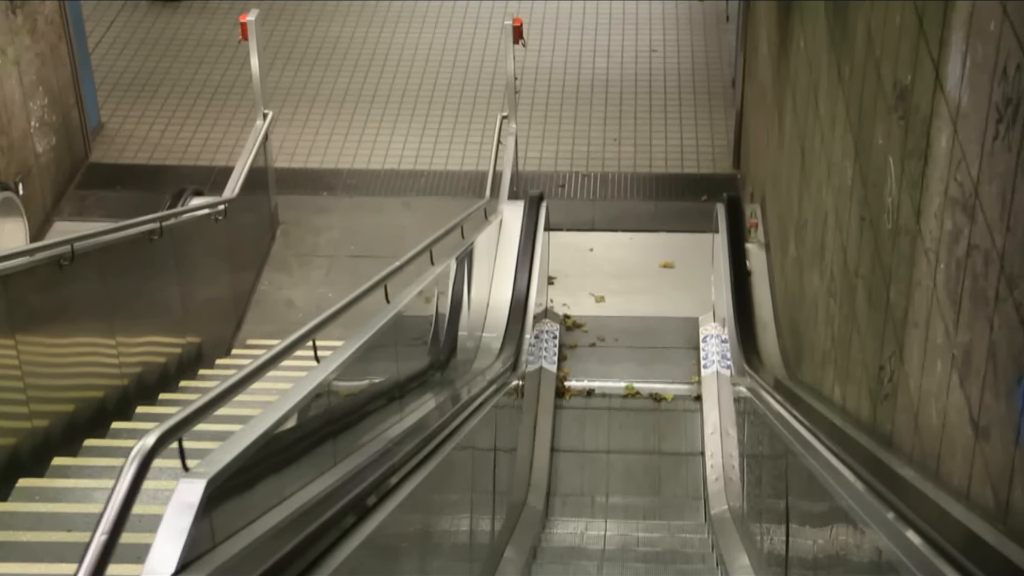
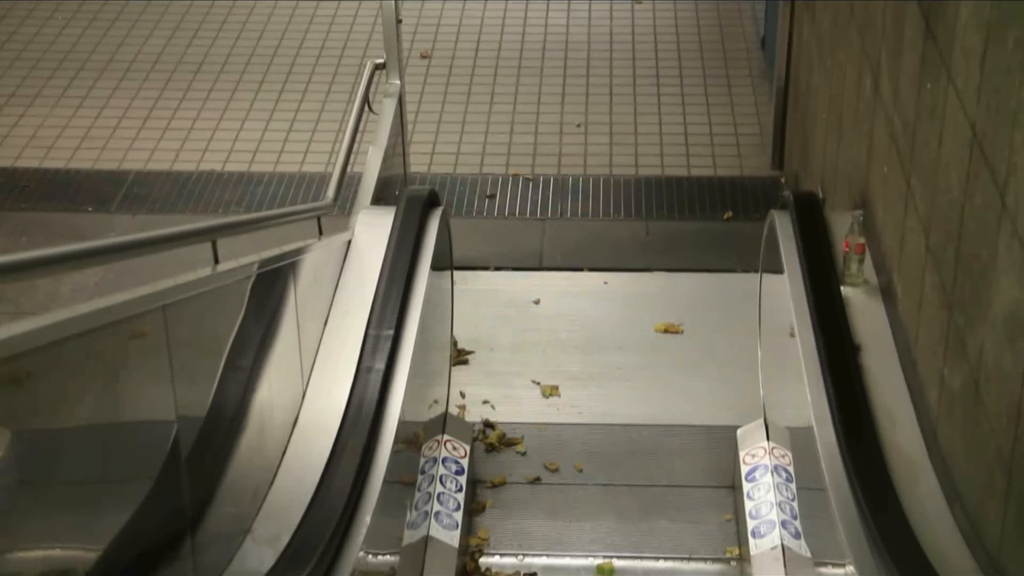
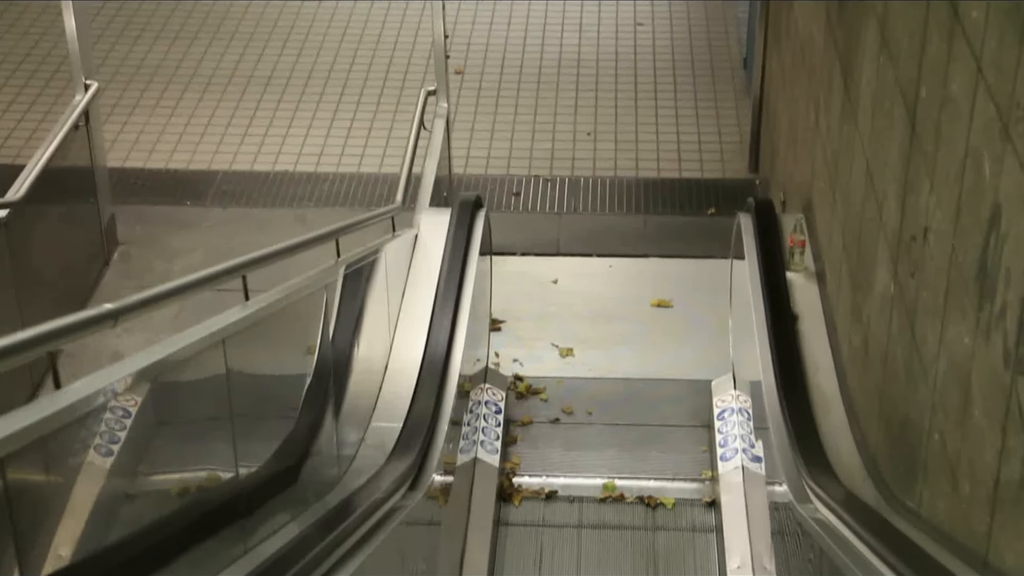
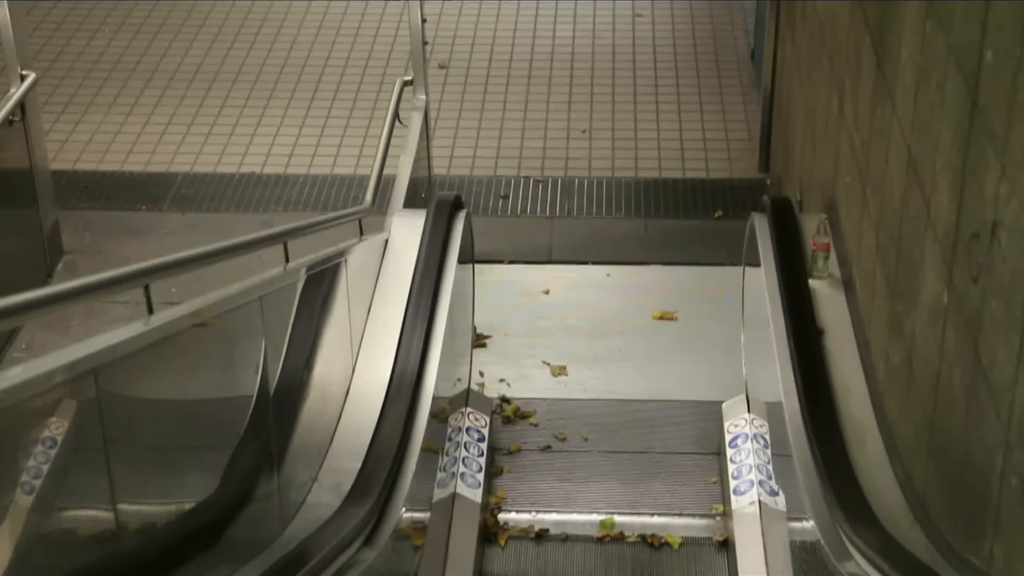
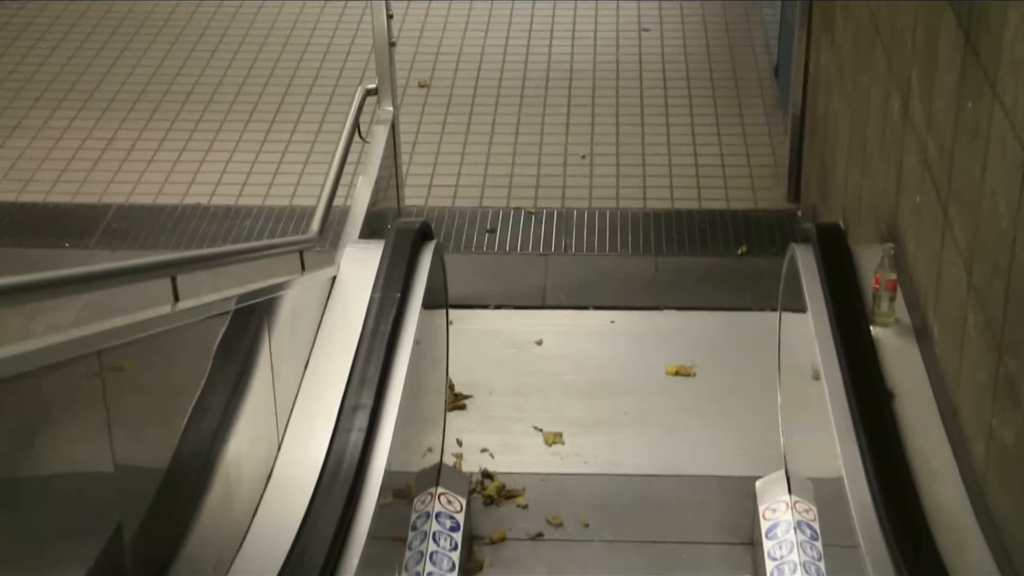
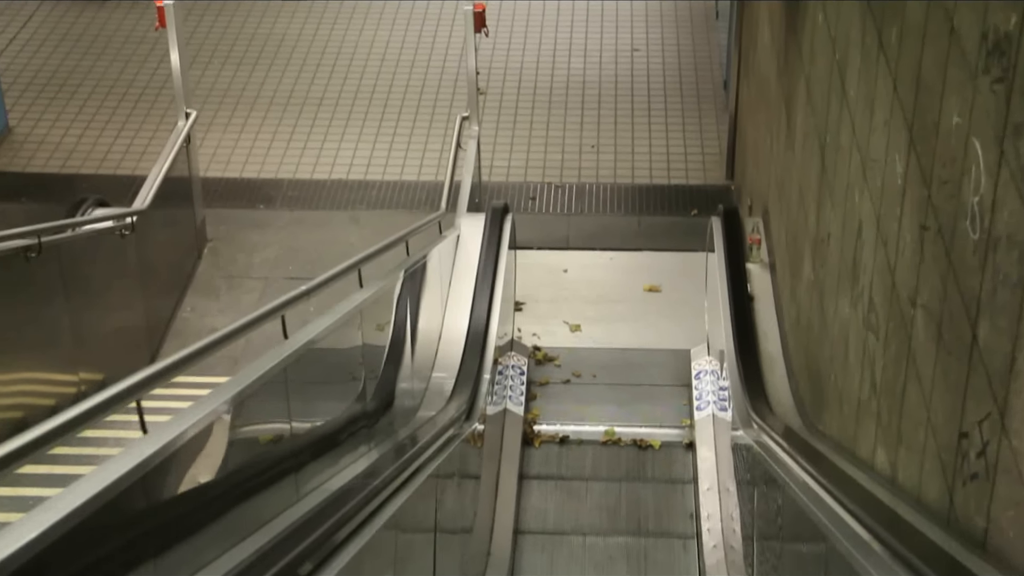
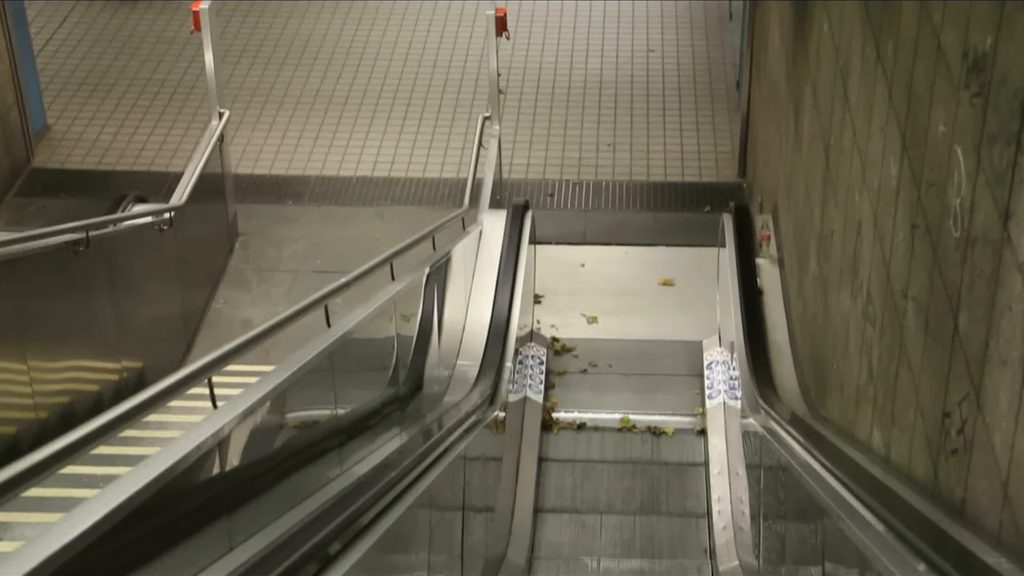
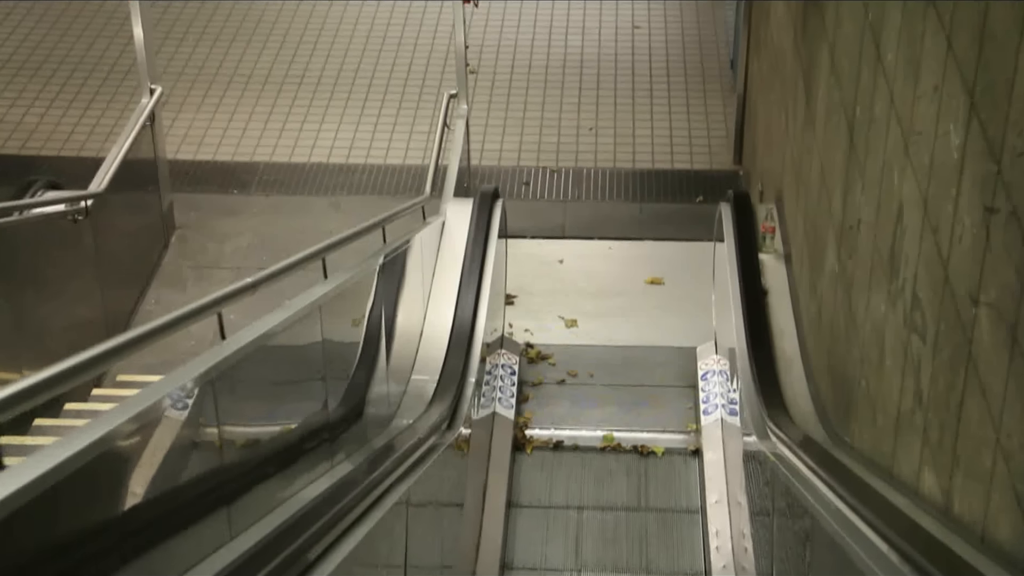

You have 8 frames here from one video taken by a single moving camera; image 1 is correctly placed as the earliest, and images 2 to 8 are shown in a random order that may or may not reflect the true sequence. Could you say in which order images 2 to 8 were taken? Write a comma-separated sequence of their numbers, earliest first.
7, 6, 8, 3, 4, 2, 5
